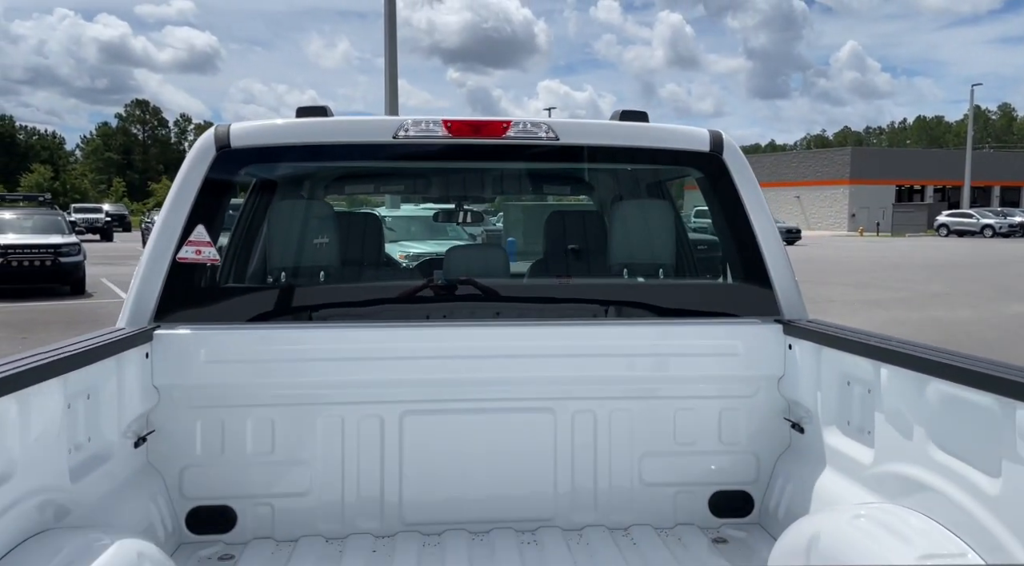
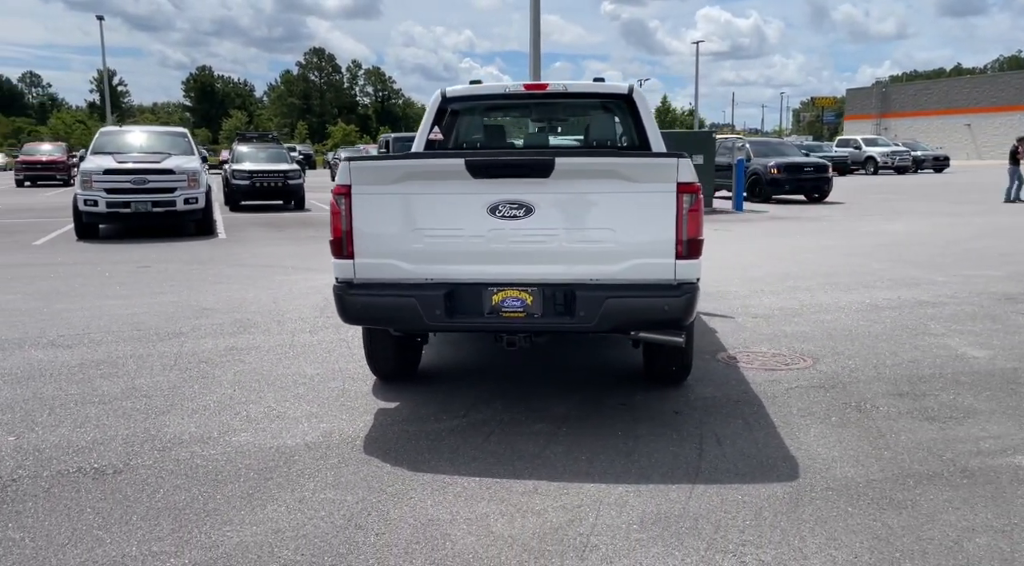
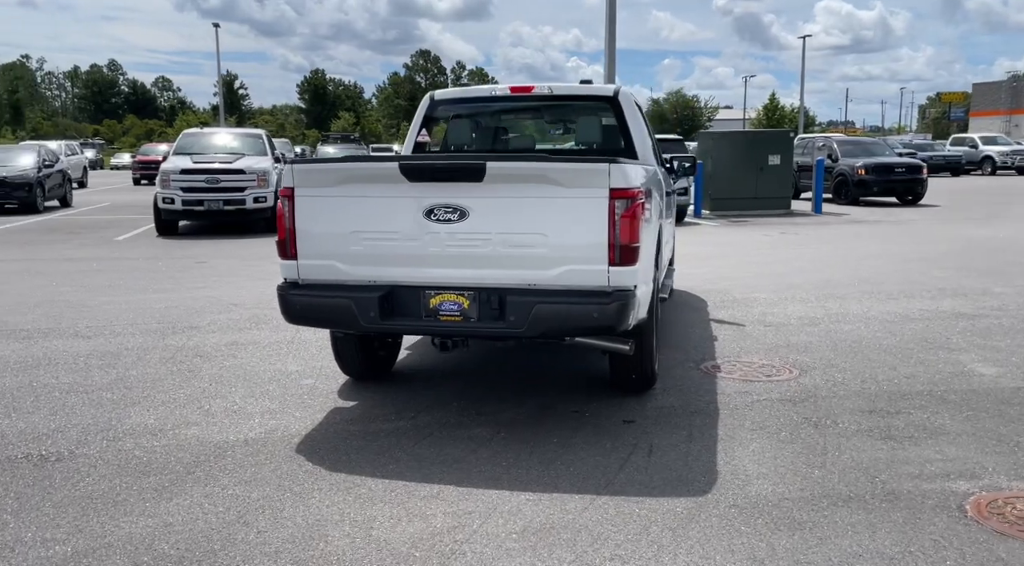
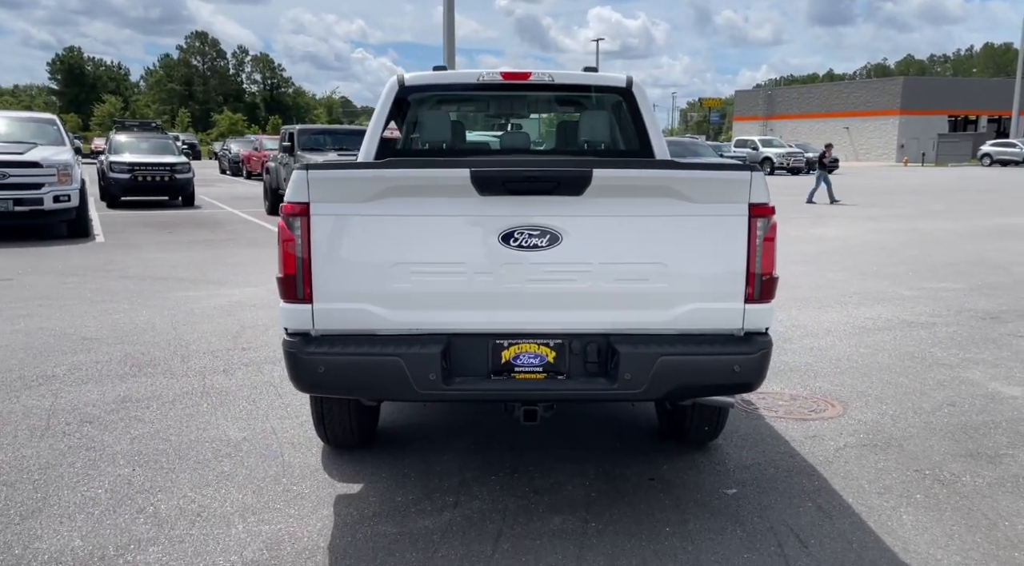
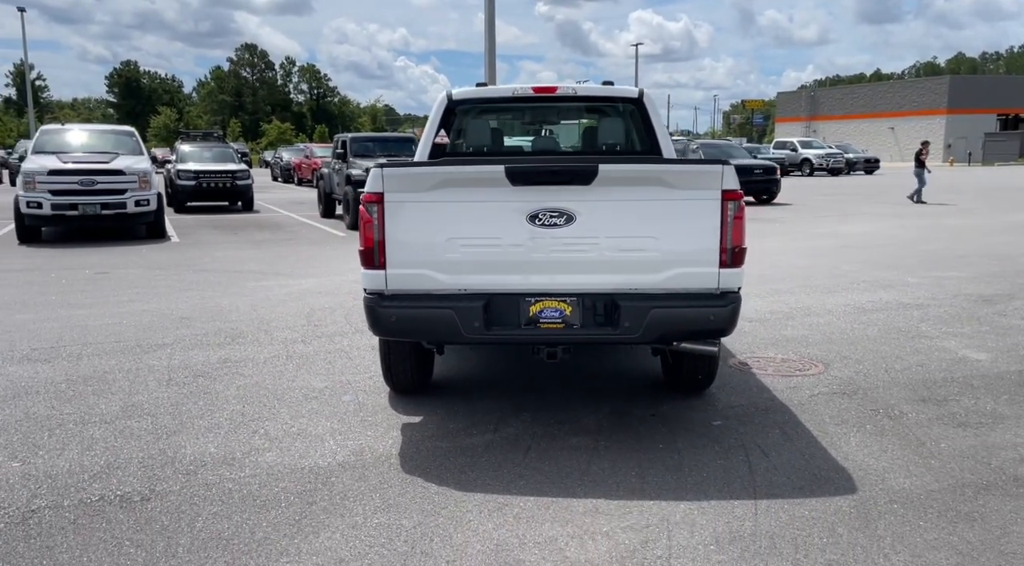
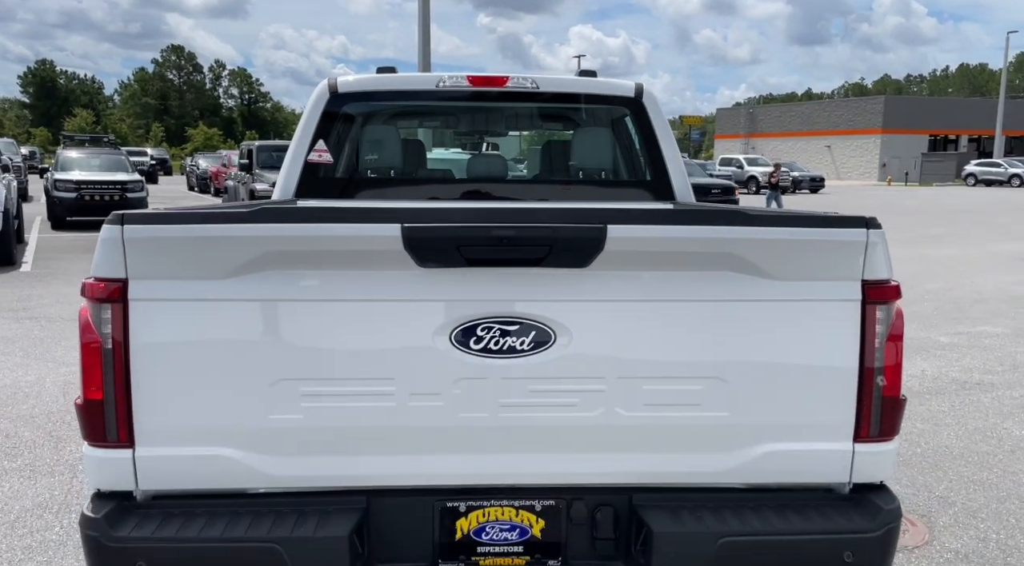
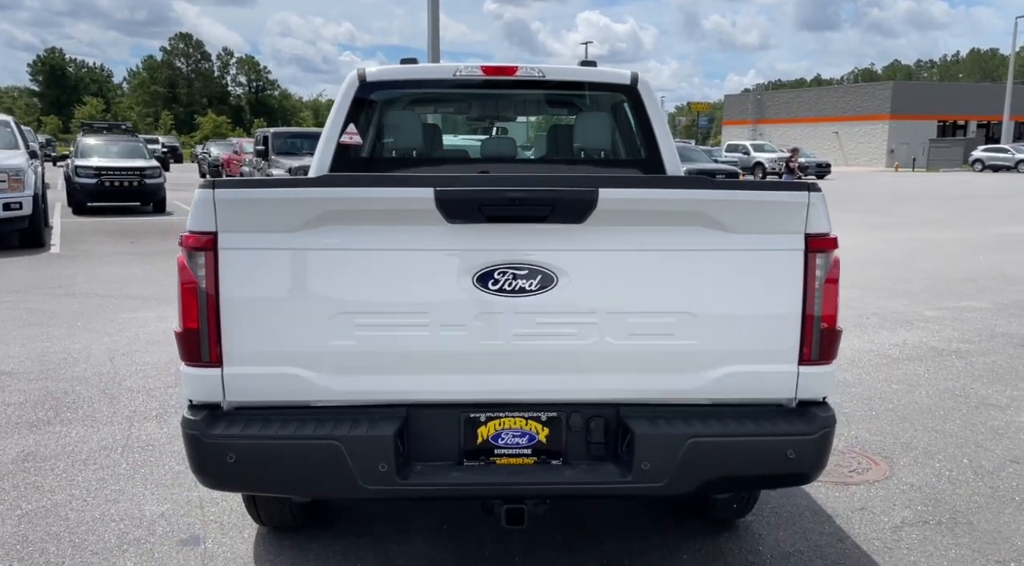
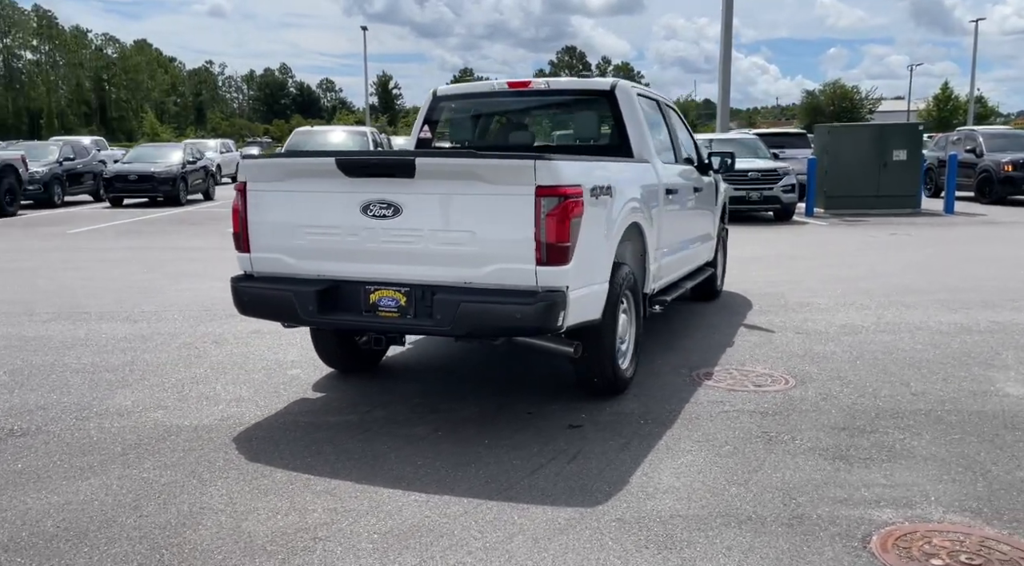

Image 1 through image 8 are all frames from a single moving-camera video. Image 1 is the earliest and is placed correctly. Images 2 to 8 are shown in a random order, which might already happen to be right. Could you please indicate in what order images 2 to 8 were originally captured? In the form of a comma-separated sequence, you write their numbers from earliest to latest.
6, 7, 4, 5, 2, 3, 8
